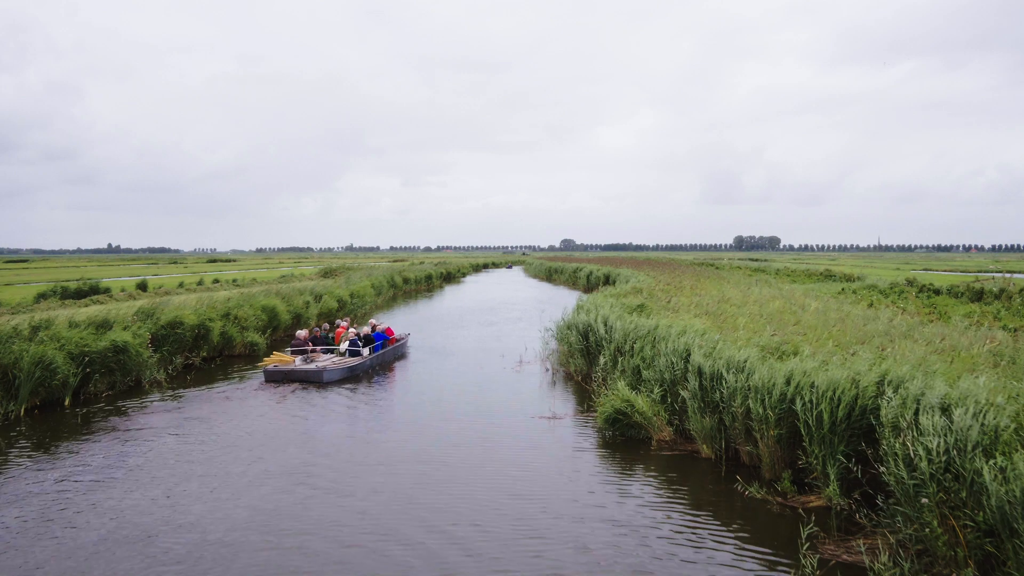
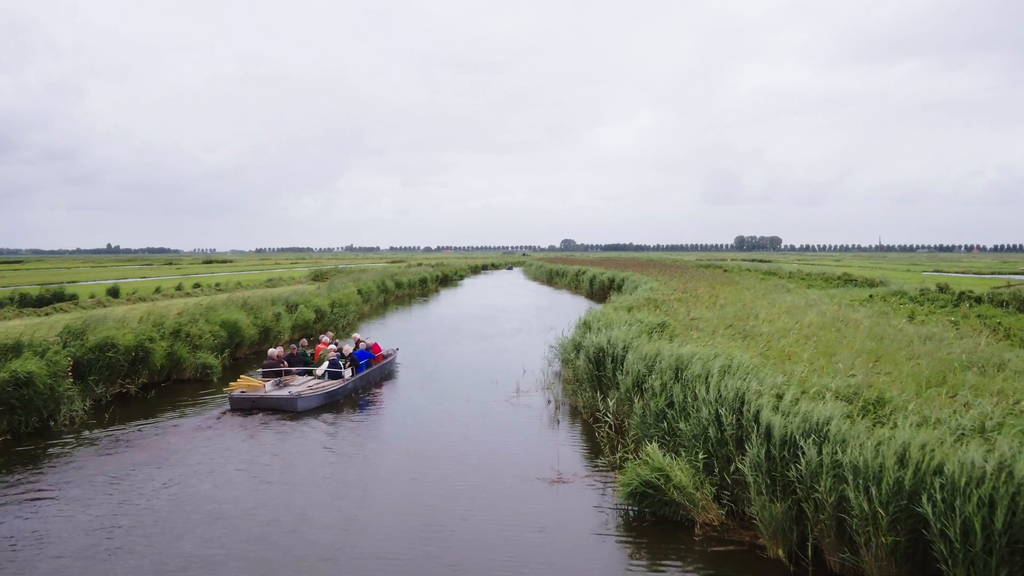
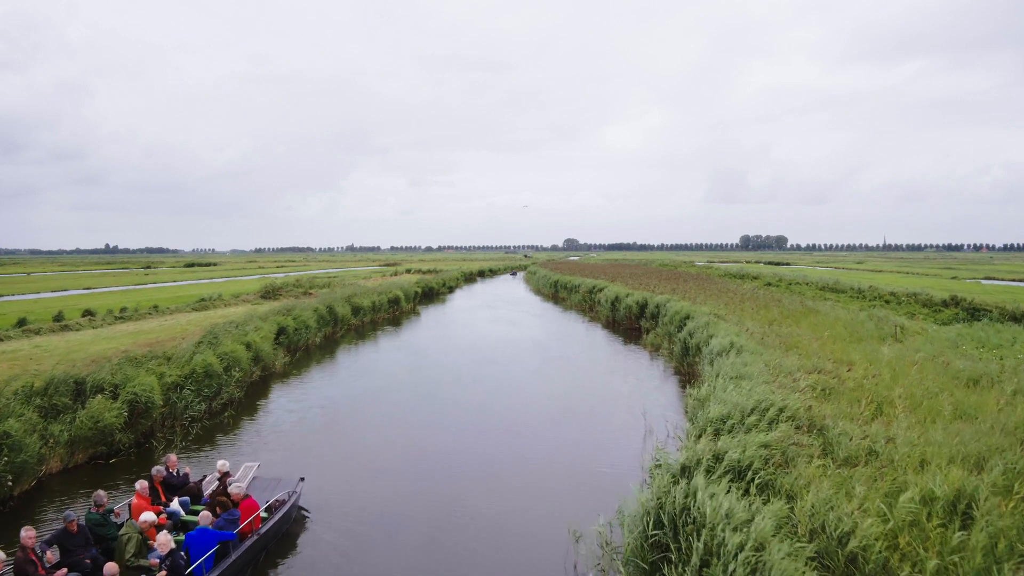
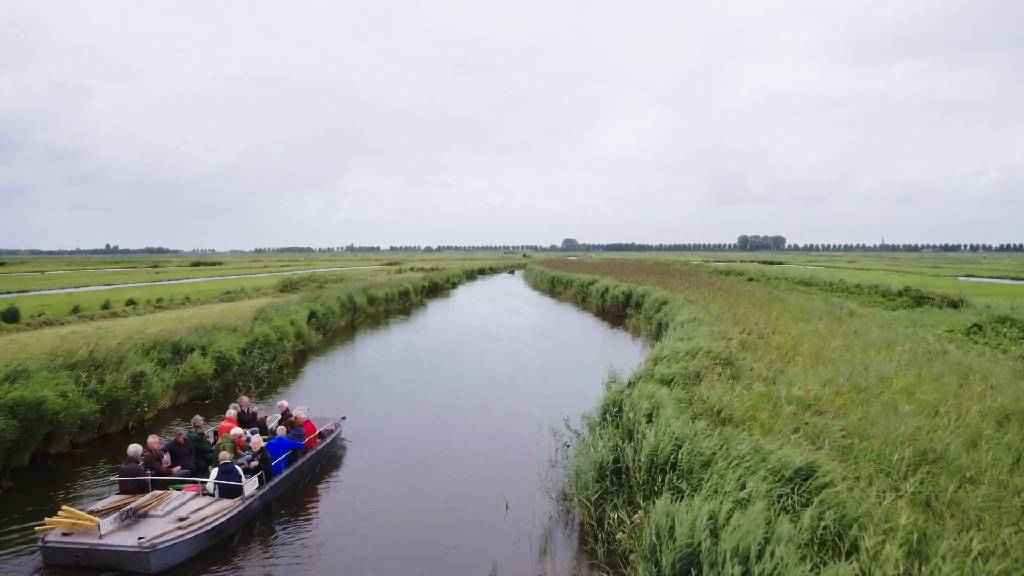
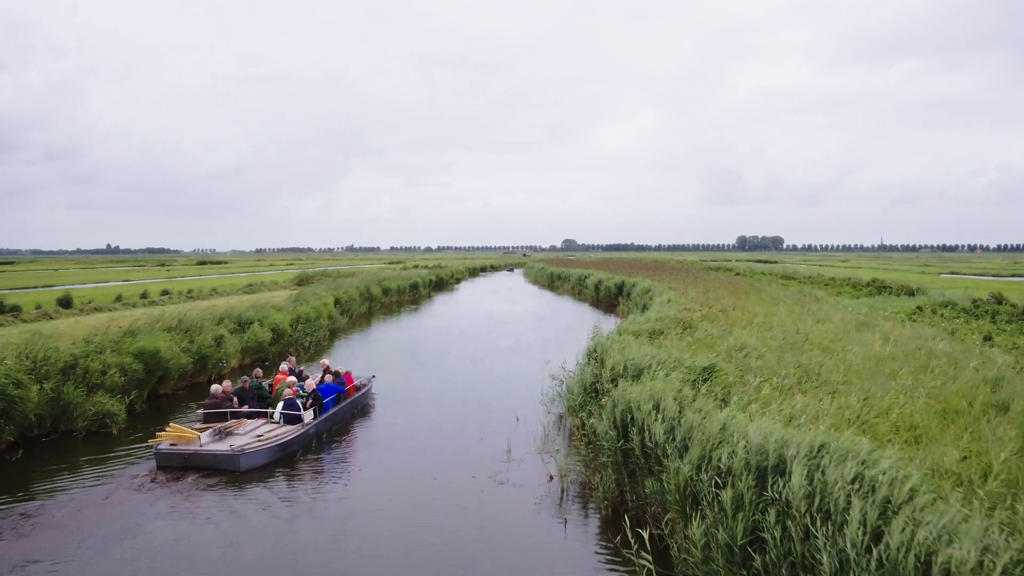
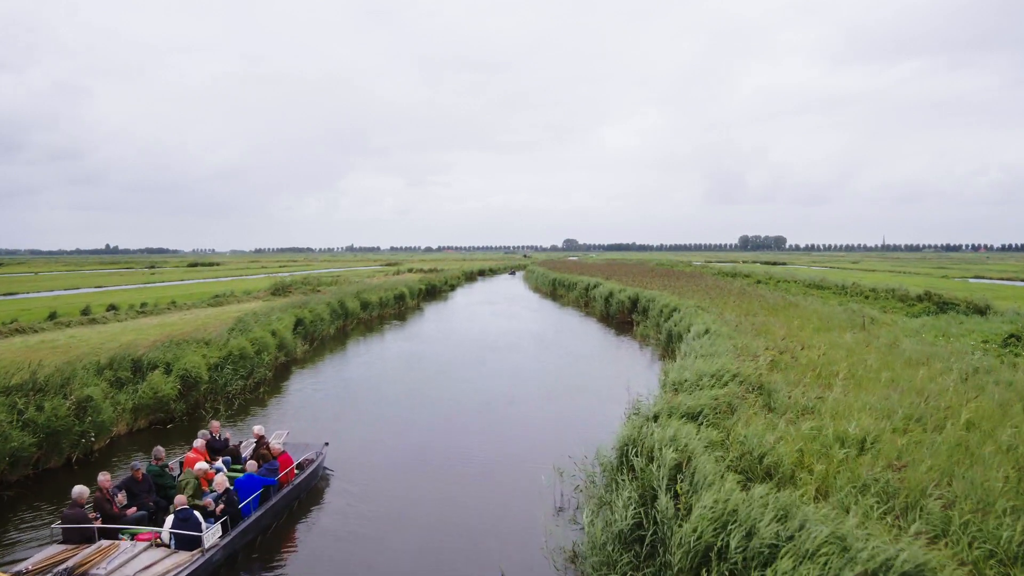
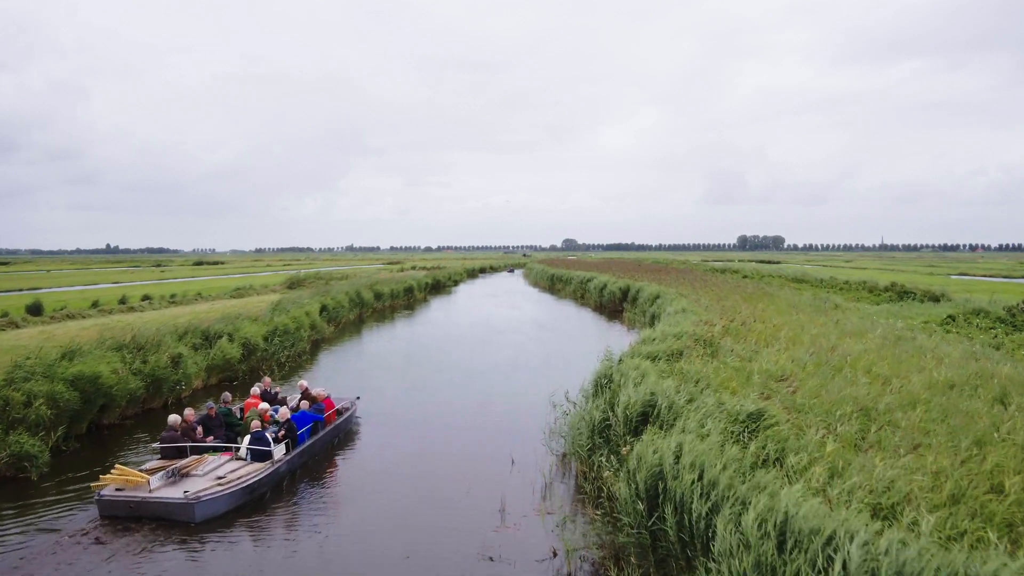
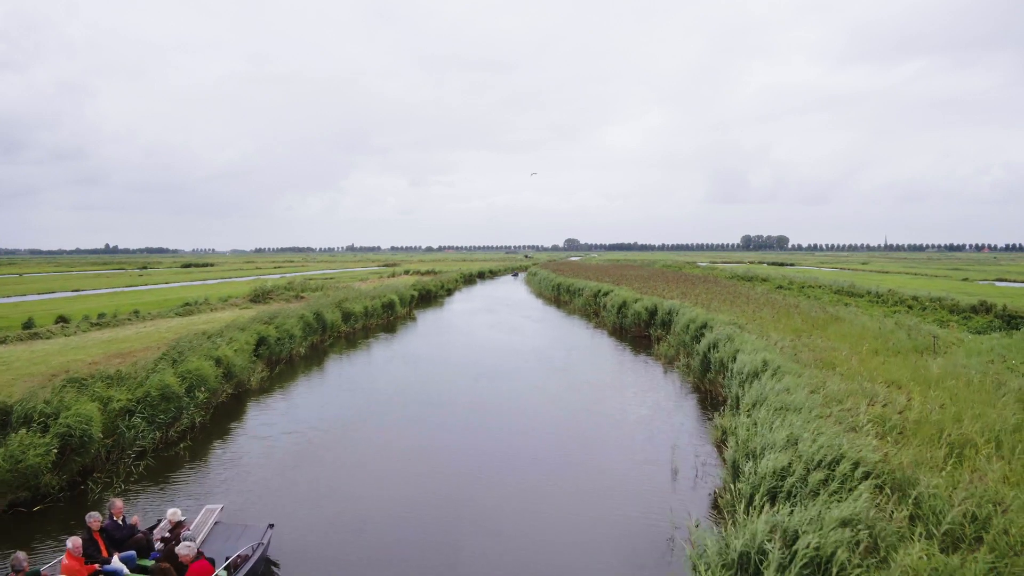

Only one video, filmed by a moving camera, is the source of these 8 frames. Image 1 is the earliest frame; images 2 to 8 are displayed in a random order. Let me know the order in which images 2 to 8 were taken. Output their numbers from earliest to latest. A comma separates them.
2, 5, 7, 4, 6, 3, 8
